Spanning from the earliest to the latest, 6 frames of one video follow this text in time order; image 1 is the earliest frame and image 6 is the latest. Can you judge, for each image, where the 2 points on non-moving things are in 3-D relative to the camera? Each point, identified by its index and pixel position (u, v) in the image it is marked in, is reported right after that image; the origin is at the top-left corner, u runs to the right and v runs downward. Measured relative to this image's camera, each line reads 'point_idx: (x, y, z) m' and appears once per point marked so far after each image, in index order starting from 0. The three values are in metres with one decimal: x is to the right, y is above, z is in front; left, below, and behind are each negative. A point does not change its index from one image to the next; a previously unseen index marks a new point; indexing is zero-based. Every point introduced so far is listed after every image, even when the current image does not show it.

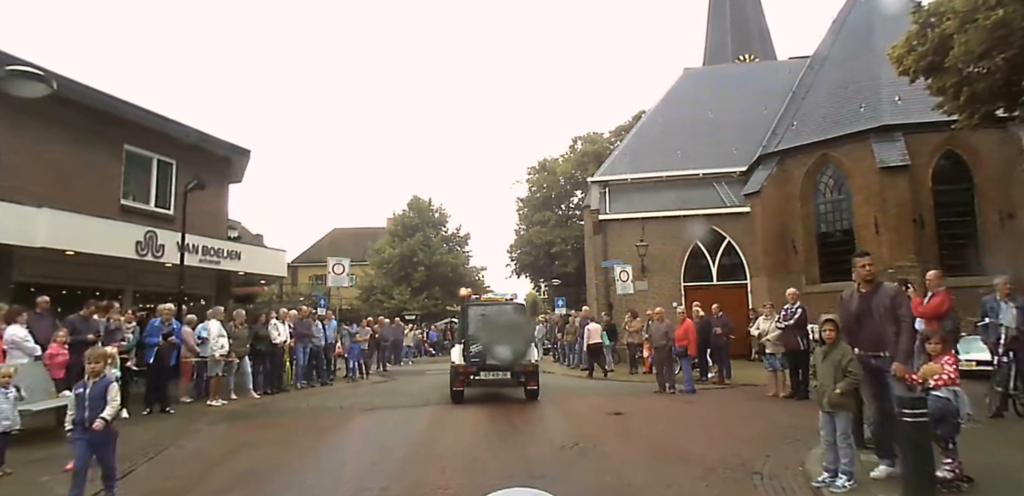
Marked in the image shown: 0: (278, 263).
0: (-7.7, -0.5, +18.9) m
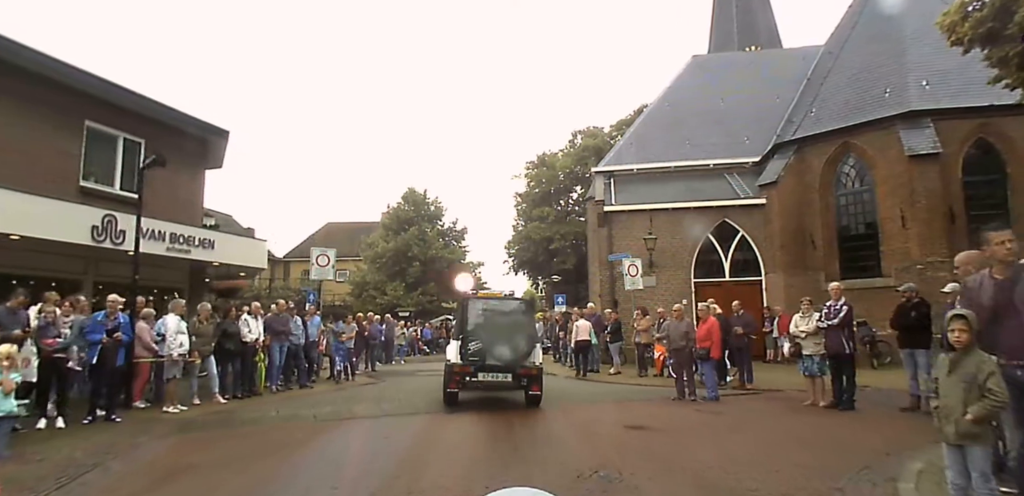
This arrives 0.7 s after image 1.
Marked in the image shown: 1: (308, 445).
0: (-7.7, -0.2, +17.4) m
1: (-2.9, -2.8, +8.3) m
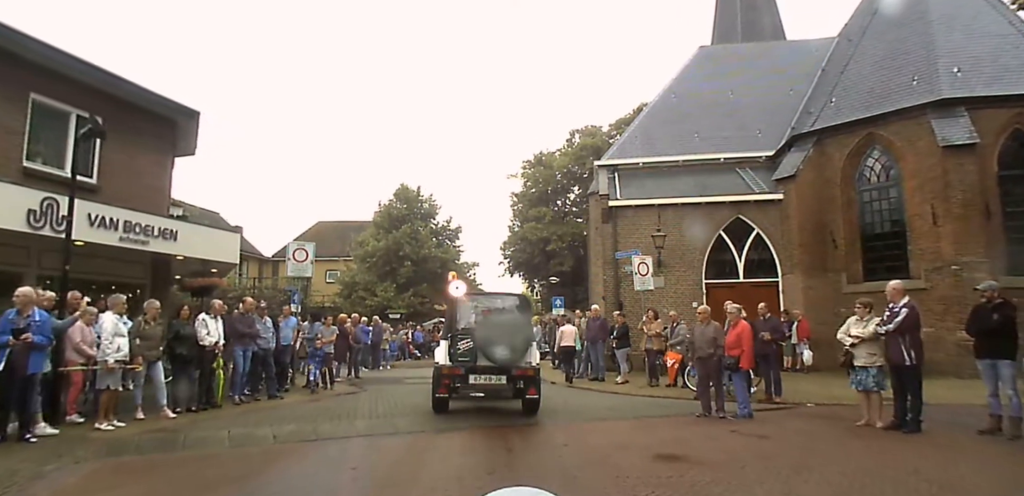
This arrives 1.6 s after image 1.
0: (-7.7, 0.0, +15.7) m
1: (-2.9, -2.6, +6.7) m
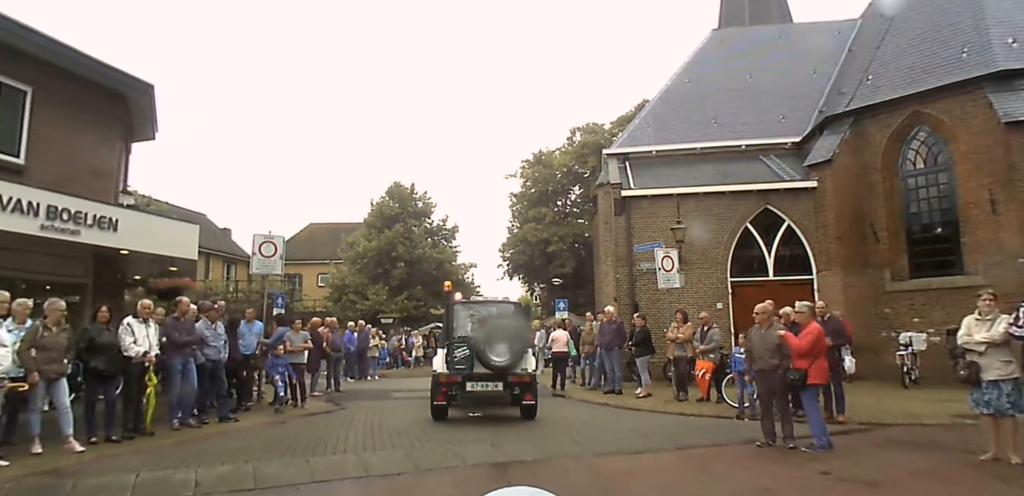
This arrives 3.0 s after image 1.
0: (-7.7, +0.2, +13.6) m
1: (-2.8, -2.4, +4.5) m
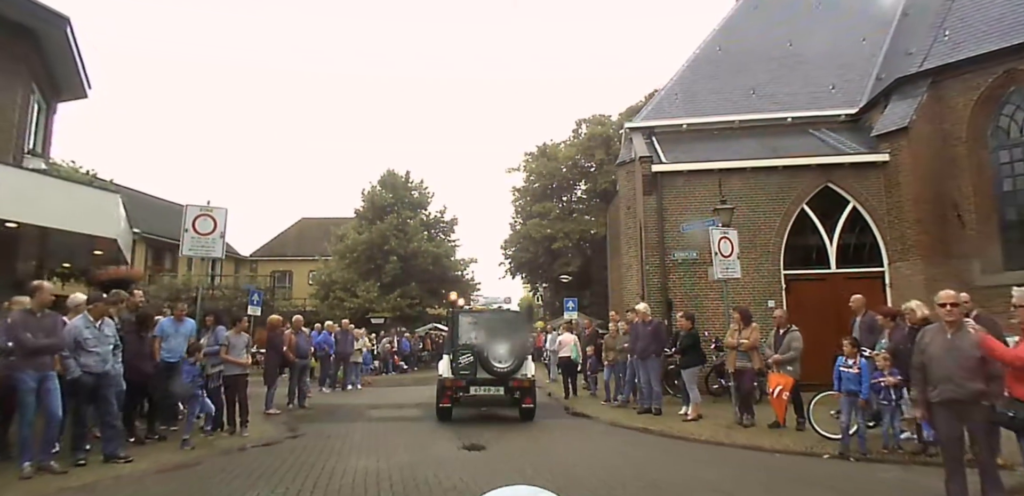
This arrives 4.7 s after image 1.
0: (-7.5, +0.6, +10.6) m
1: (-2.6, -1.9, +1.6) m
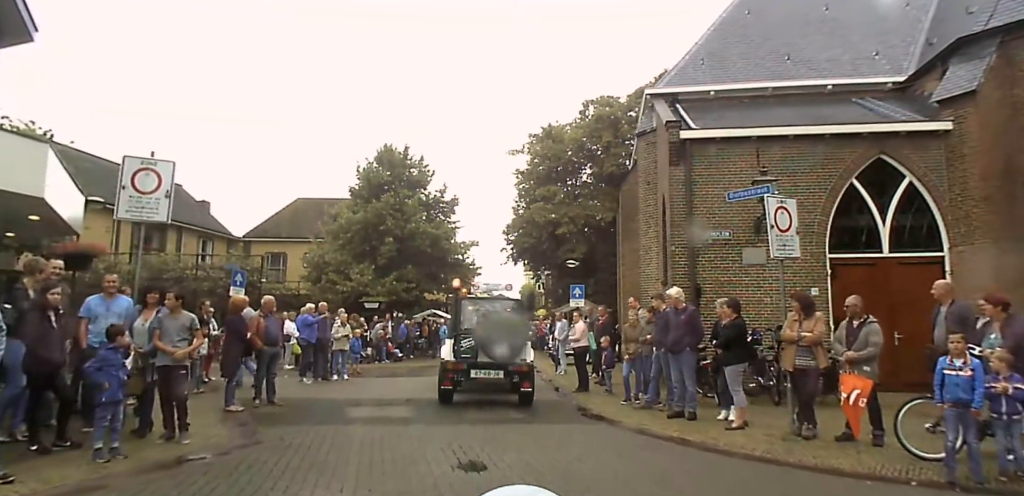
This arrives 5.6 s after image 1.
0: (-7.3, +1.2, +8.8) m
1: (-2.5, -1.6, -0.2) m
